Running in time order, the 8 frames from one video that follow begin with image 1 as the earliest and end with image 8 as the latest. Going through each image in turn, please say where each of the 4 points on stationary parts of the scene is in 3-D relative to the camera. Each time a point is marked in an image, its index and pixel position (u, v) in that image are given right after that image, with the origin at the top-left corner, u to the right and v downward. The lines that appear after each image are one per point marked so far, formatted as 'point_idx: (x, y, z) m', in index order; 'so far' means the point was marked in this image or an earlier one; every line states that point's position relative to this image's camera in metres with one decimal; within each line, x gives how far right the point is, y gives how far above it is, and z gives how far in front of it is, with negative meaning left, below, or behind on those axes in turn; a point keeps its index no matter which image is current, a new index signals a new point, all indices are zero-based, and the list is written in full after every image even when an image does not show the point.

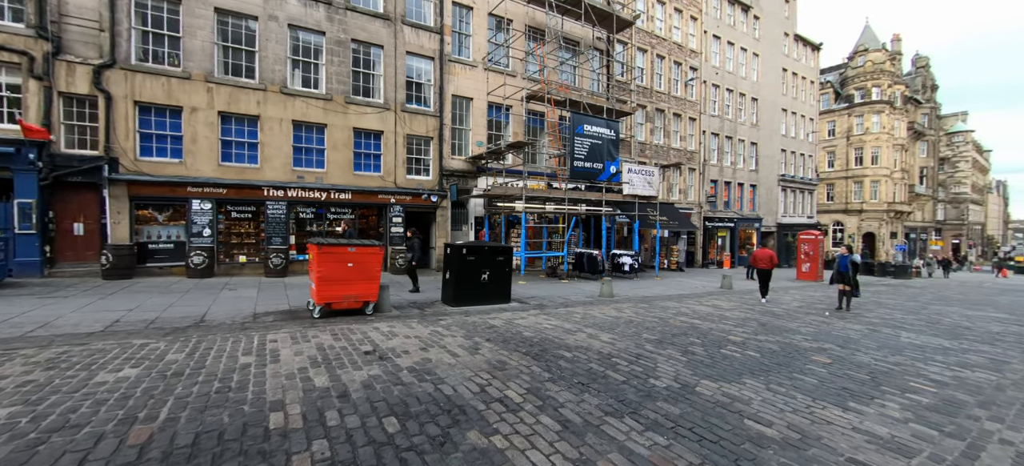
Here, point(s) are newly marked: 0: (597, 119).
0: (+3.4, +4.5, +16.2) m
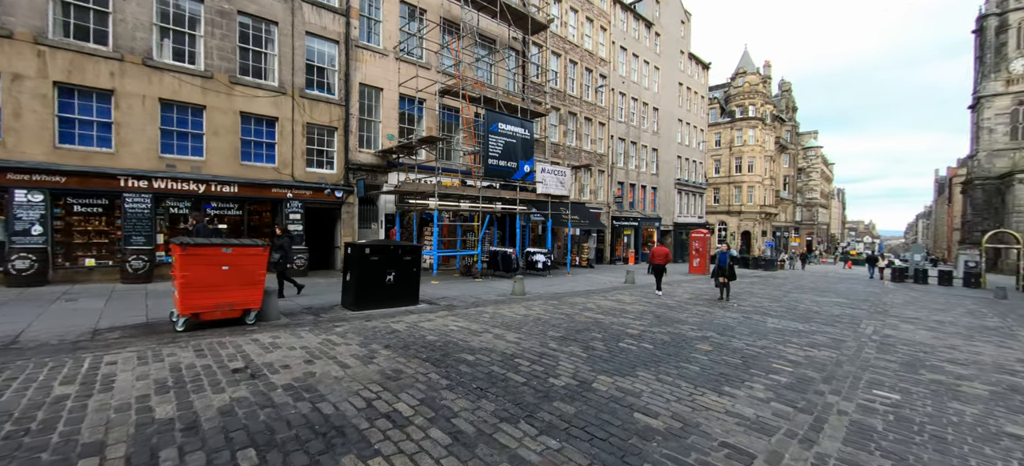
0: (0.0, +4.6, +16.3) m
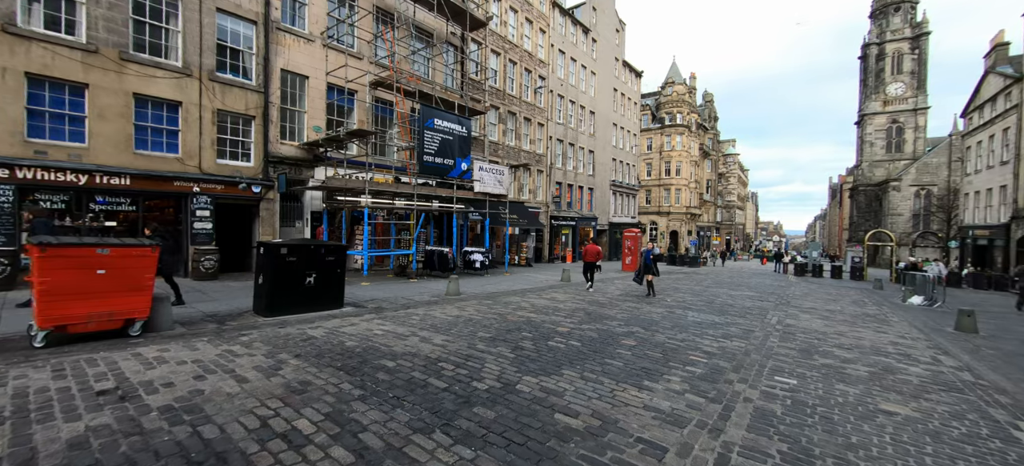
0: (-2.5, +4.6, +16.0) m
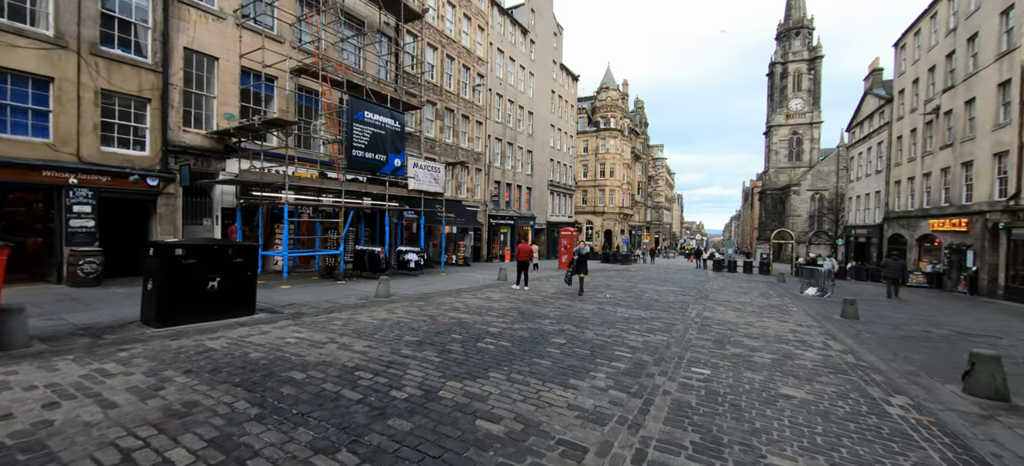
0: (-5.0, +4.7, +15.3) m
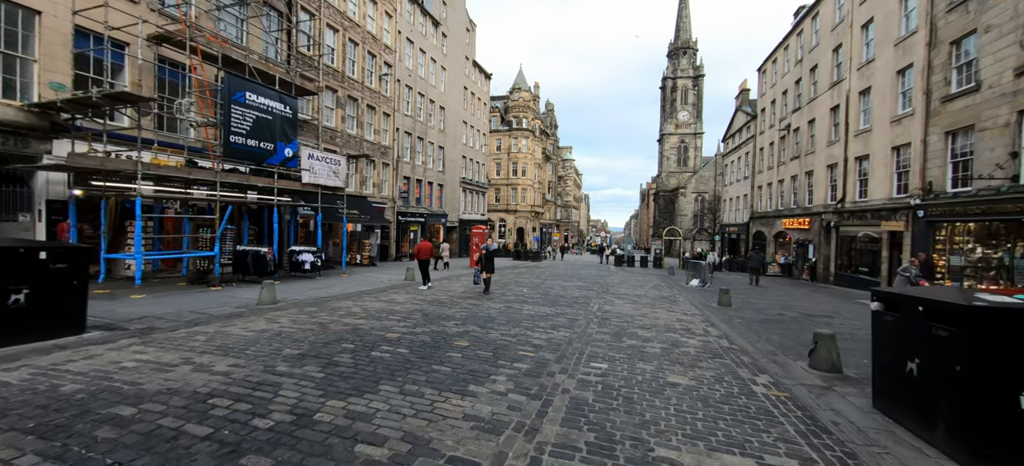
0: (-8.2, +4.7, +13.6) m
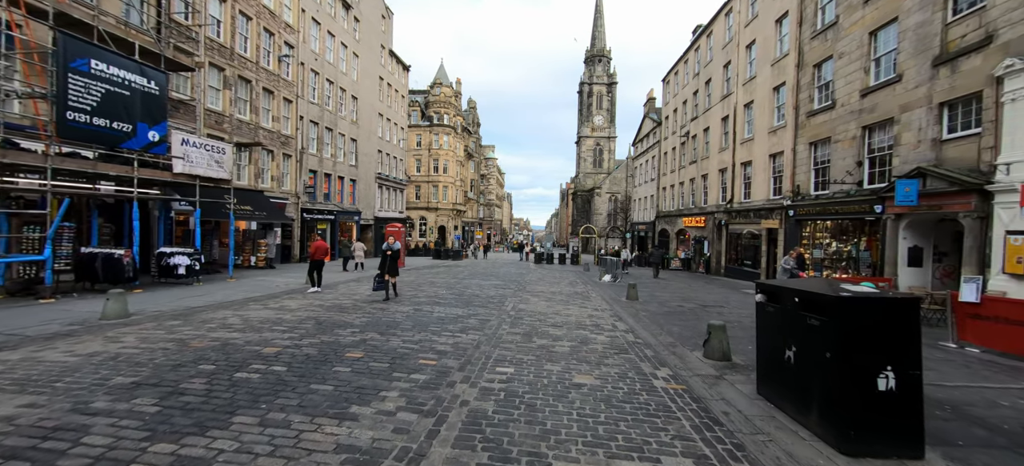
0: (-10.8, +4.8, +11.3) m
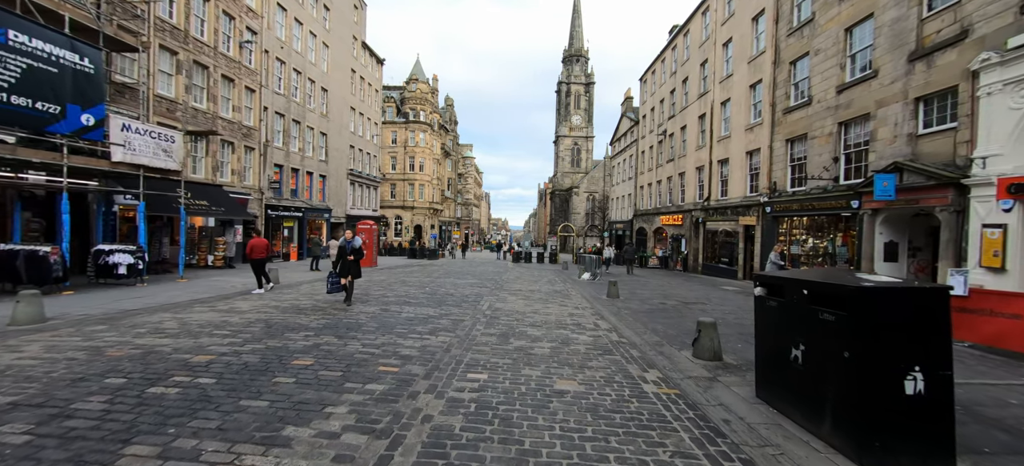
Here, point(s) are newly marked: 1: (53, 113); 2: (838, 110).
0: (-11.5, +4.9, +10.1) m
1: (-11.5, +3.0, +10.3) m
2: (+12.5, +4.7, +15.7) m
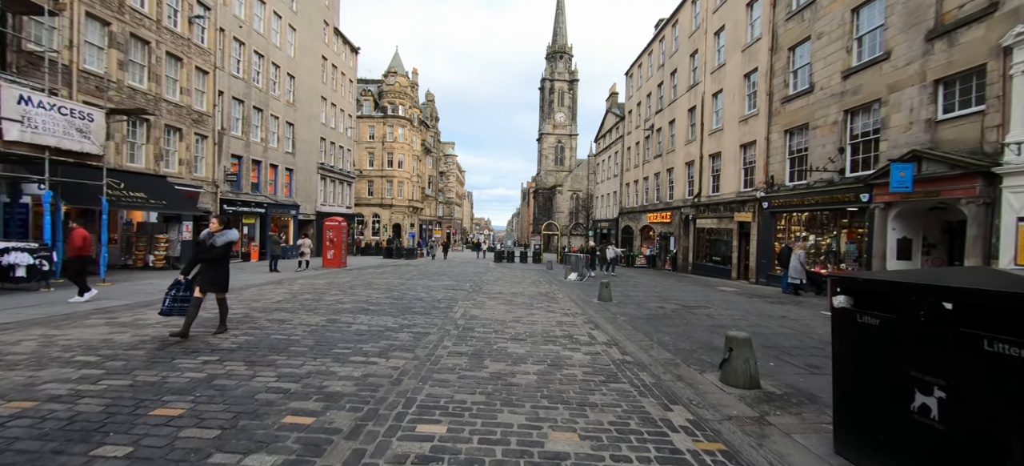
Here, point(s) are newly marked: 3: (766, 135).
0: (-11.9, +5.0, +8.0) m
1: (-12.0, +3.1, +8.2) m
2: (+11.8, +4.8, +14.6) m
3: (+11.6, +4.5, +18.6) m
